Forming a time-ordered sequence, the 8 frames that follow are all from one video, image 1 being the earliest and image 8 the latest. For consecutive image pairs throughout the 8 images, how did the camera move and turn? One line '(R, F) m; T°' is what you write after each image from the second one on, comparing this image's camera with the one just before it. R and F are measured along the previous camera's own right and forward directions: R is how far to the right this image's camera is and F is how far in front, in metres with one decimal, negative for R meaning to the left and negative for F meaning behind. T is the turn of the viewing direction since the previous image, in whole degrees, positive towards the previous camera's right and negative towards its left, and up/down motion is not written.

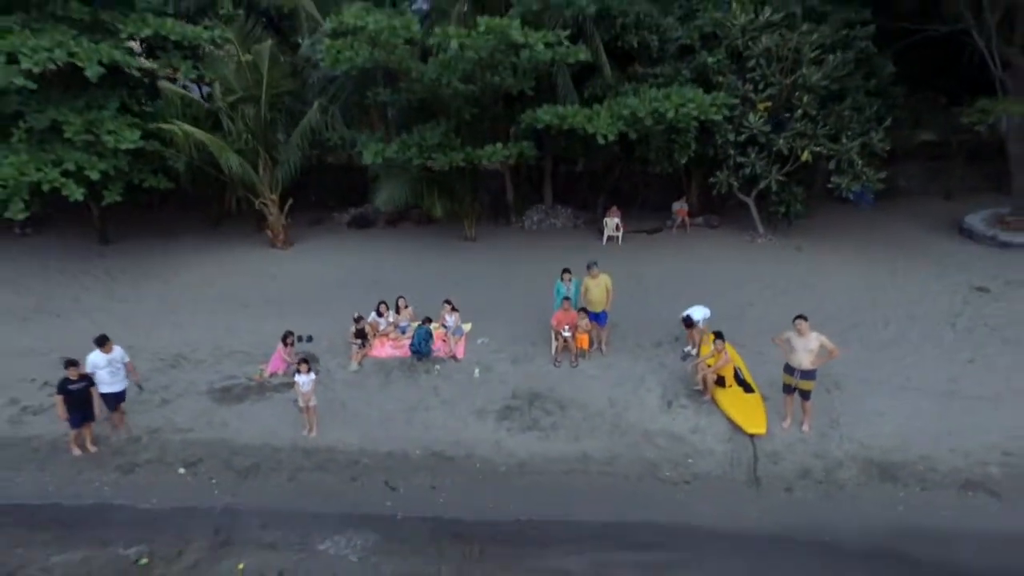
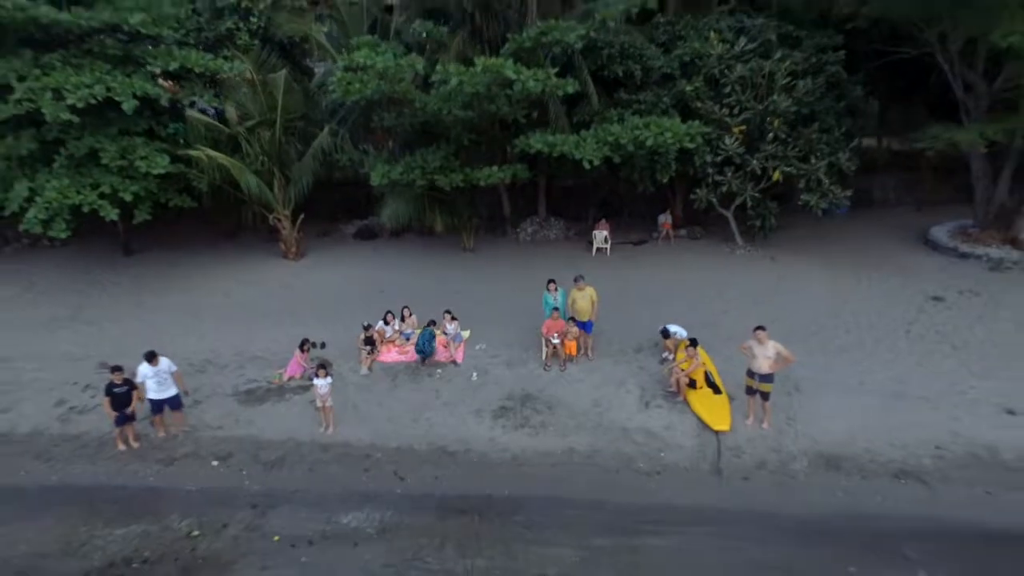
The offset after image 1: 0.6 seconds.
(+0.1, -1.0) m; 0°
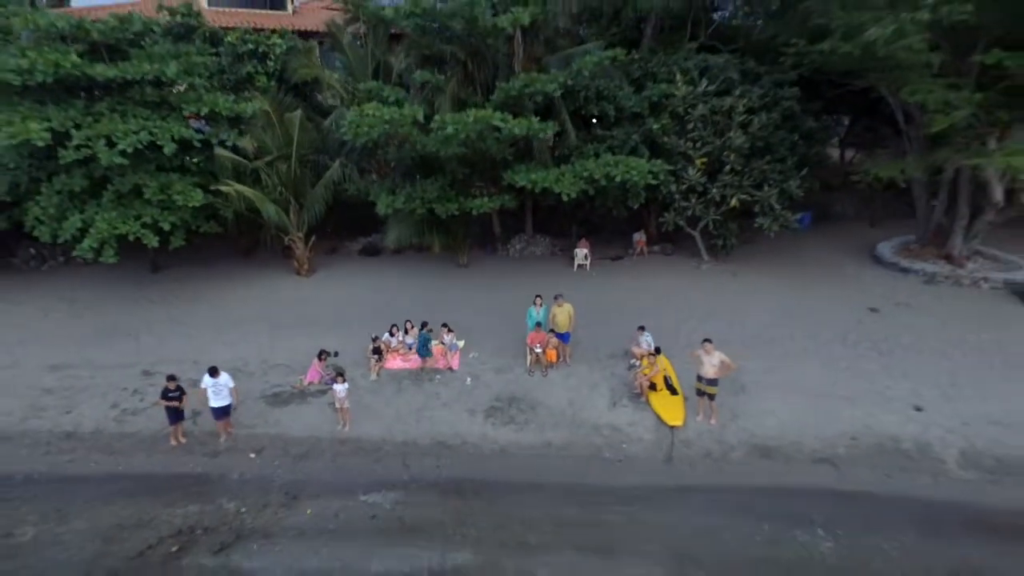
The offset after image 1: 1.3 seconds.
(+0.1, -1.7) m; +1°
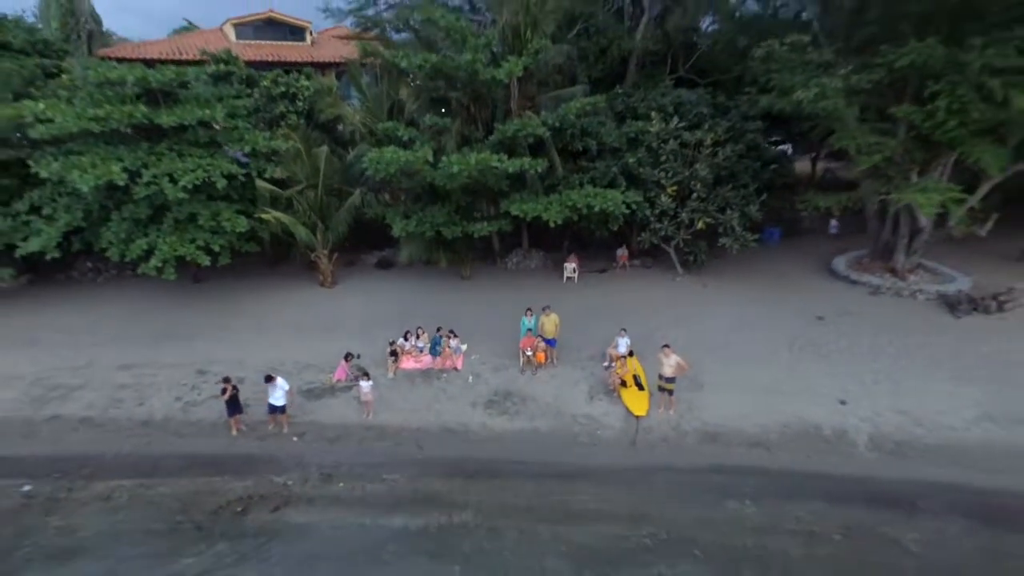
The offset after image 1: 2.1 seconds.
(+0.2, -2.2) m; 0°
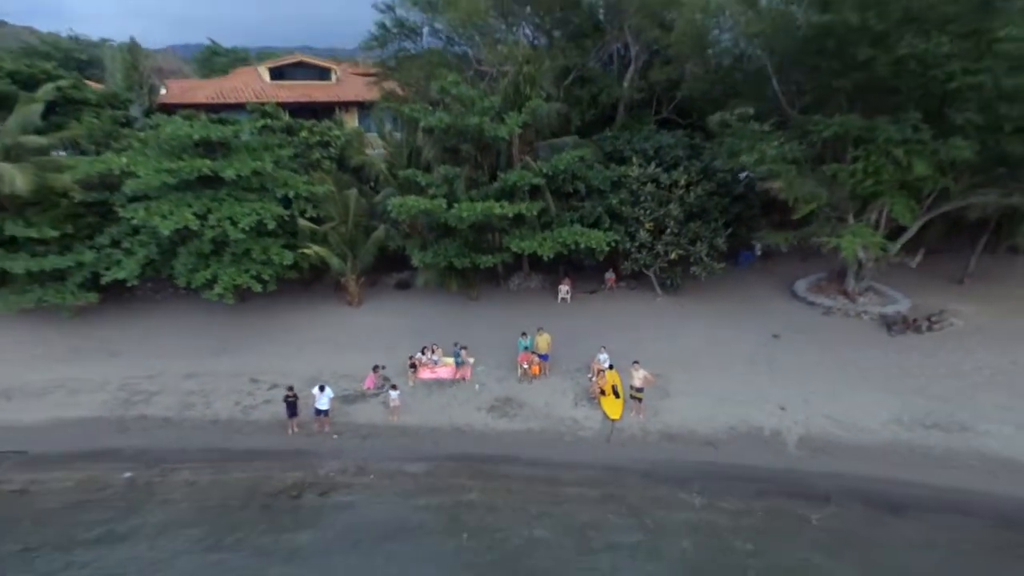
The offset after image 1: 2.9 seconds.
(+0.3, -2.8) m; -1°
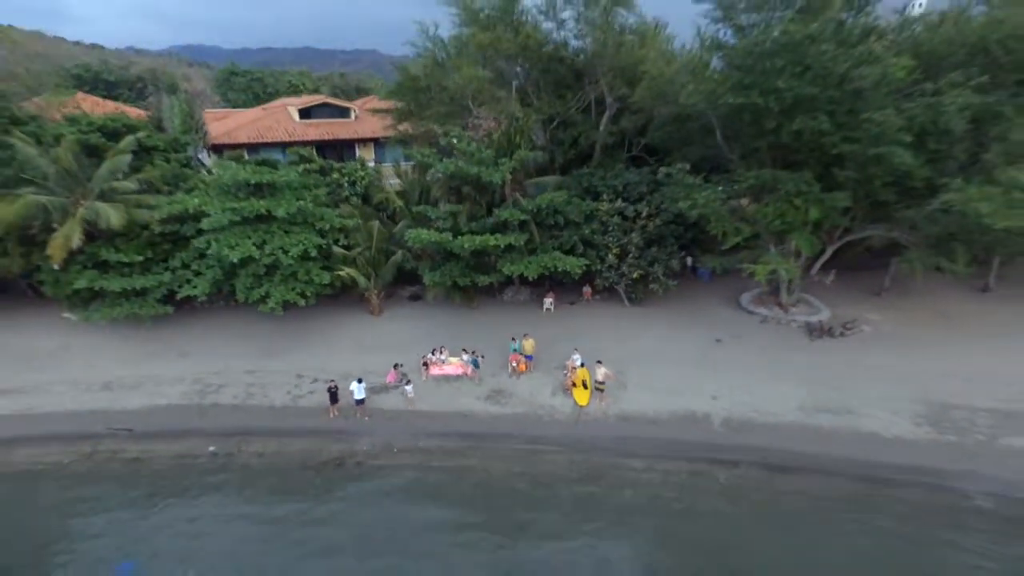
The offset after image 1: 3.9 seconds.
(+0.3, -4.4) m; 0°
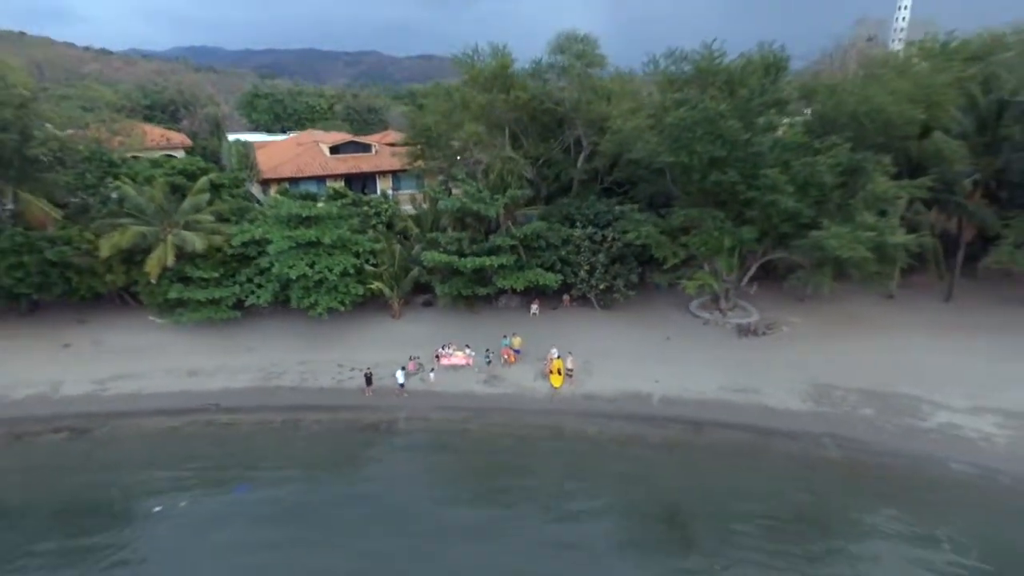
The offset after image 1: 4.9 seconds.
(+0.5, -6.3) m; 0°
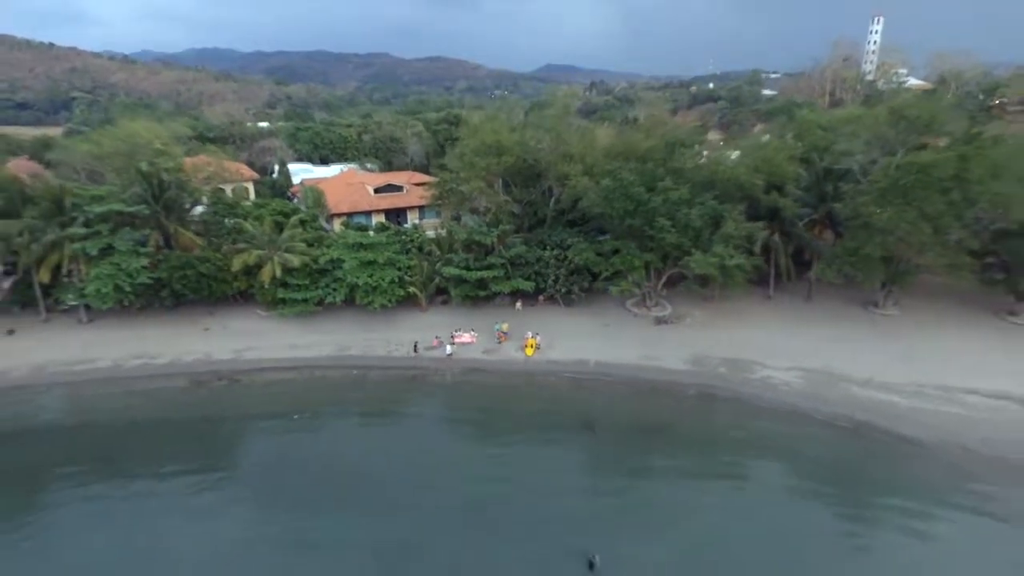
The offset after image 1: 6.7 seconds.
(+1.2, -14.2) m; -1°
